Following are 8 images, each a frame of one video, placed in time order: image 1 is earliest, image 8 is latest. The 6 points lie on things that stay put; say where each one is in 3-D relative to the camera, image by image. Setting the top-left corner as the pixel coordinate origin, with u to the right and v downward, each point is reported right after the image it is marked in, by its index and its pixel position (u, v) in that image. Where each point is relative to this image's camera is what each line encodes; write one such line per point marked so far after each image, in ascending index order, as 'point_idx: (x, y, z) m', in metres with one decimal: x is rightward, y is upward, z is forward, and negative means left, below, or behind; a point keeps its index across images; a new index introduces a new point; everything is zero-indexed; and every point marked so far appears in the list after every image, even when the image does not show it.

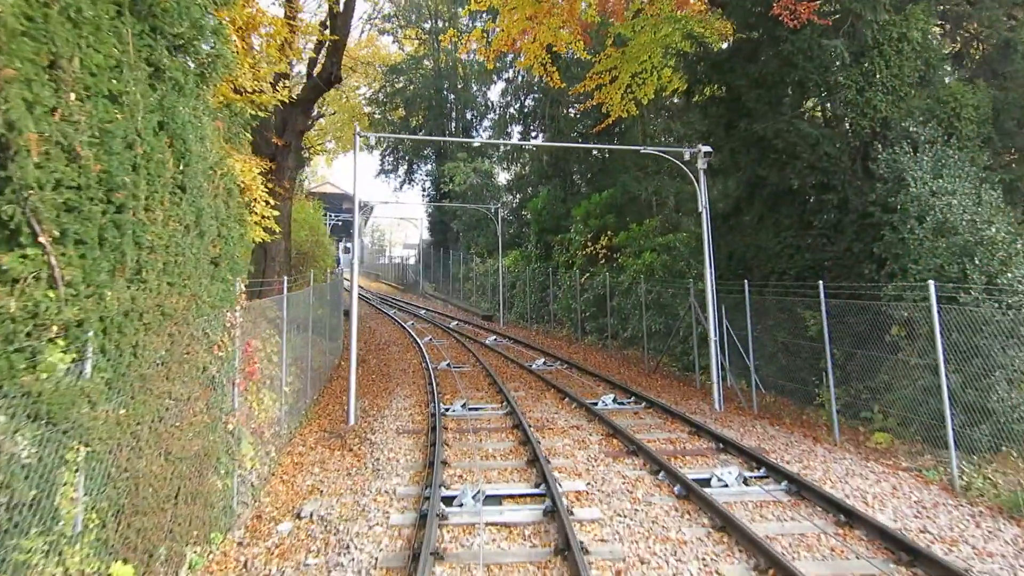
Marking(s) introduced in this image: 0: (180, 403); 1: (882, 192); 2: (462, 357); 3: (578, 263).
0: (-2.4, -0.8, +4.6) m
1: (+5.0, +1.3, +8.5) m
2: (-1.1, -1.5, +13.9) m
3: (+2.0, +0.8, +18.7) m
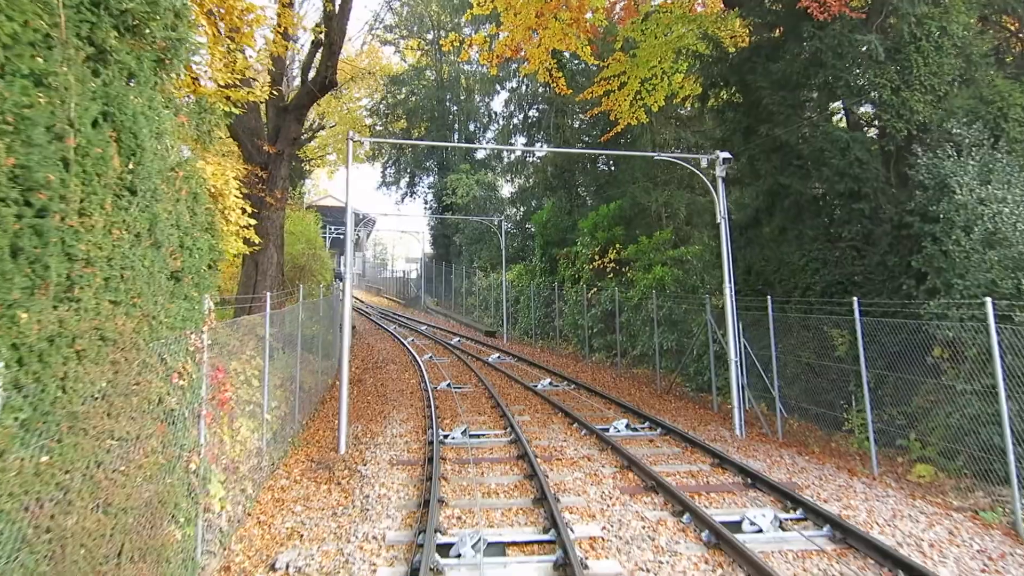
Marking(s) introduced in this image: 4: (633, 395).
0: (-2.4, -1.0, +3.9) m
1: (+5.0, +1.1, +7.8) m
2: (-1.0, -1.8, +13.2) m
3: (+2.1, +0.3, +18.0) m
4: (+2.4, -2.1, +12.5) m
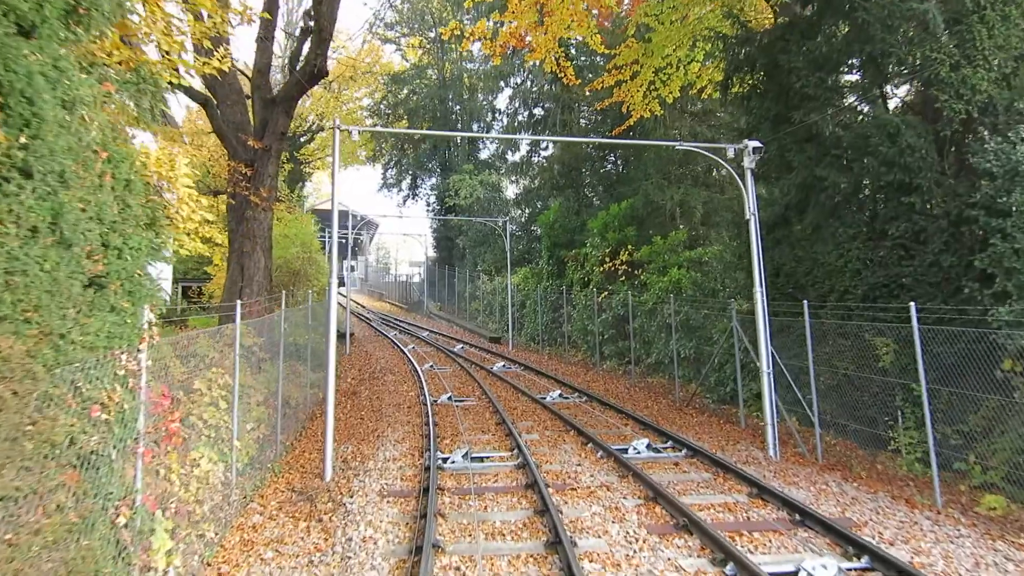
0: (-2.3, -1.0, +3.0) m
1: (+5.1, +1.0, +6.8) m
2: (-0.9, -1.9, +12.2) m
3: (+2.2, +0.2, +17.0) m
4: (+2.5, -2.2, +11.6) m
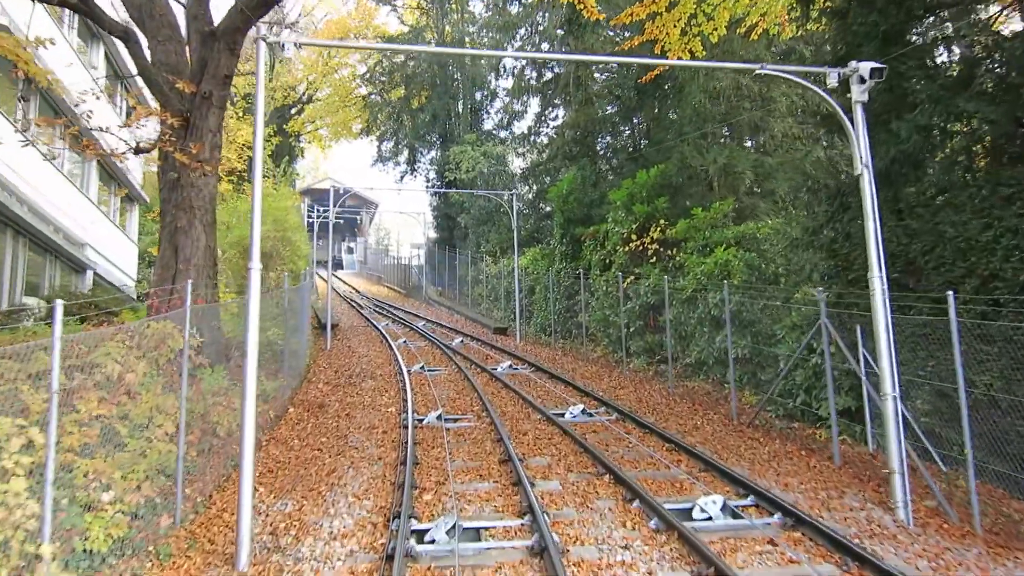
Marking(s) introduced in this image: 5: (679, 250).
0: (-2.3, -1.0, +0.4) m
1: (+5.1, +1.1, +4.1) m
2: (-0.8, -1.7, +9.7) m
3: (+2.4, +0.6, +14.3) m
4: (+2.6, -1.9, +9.0) m
5: (+3.4, +0.8, +13.0) m
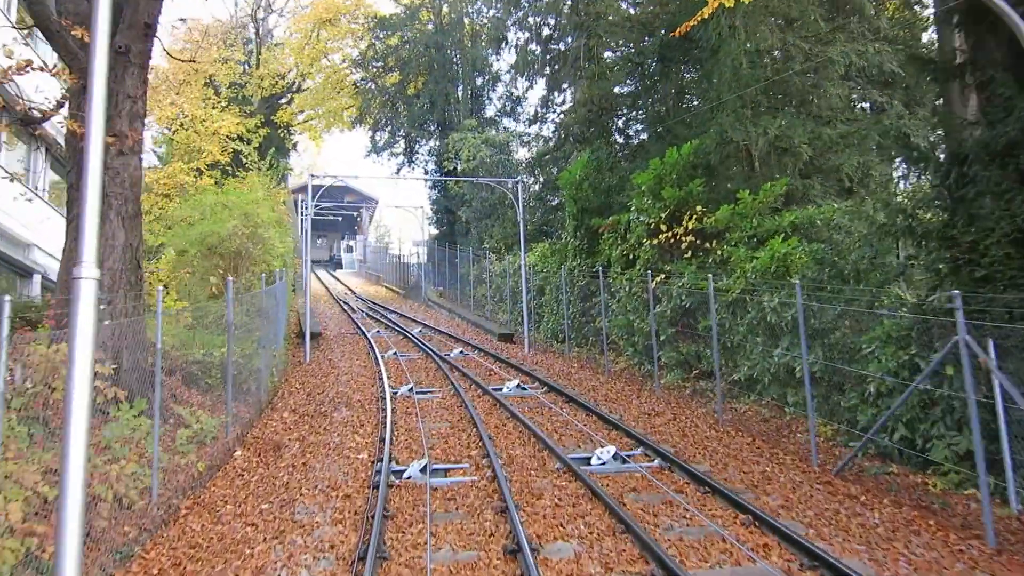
0: (-2.3, -1.2, -1.7) m
1: (+5.2, +1.1, +1.9) m
2: (-0.7, -1.8, +7.5) m
3: (+2.5, +0.6, +12.1) m
4: (+2.7, -2.0, +6.8) m
5: (+3.5, +0.8, +10.8) m
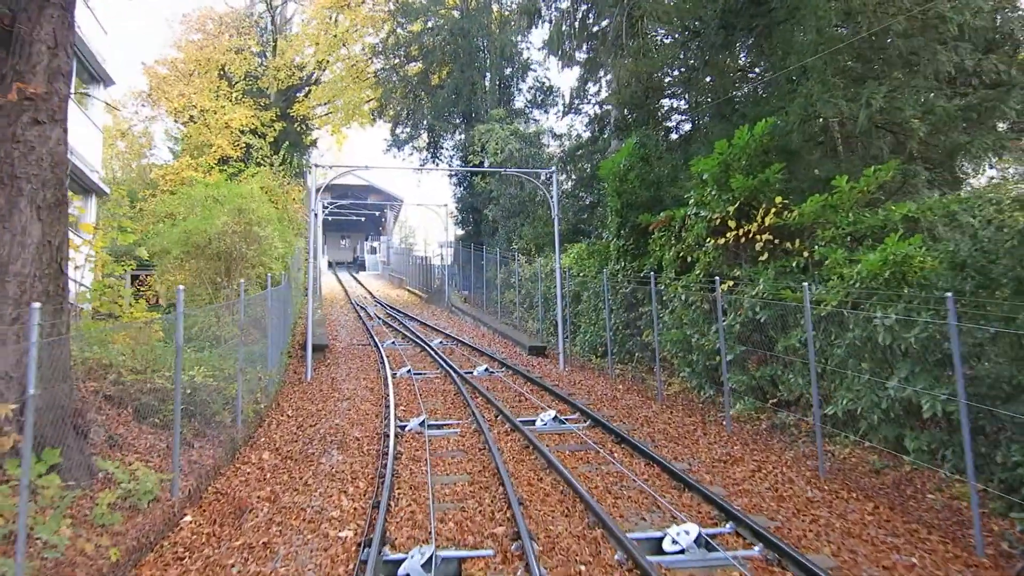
0: (-2.3, -1.3, -3.6) m
1: (+5.3, +1.0, -0.3) m
2: (-0.3, -1.9, +5.6) m
3: (+3.0, +0.5, +10.1) m
4: (+3.0, -2.1, +4.7) m
5: (+4.0, +0.6, +8.7) m
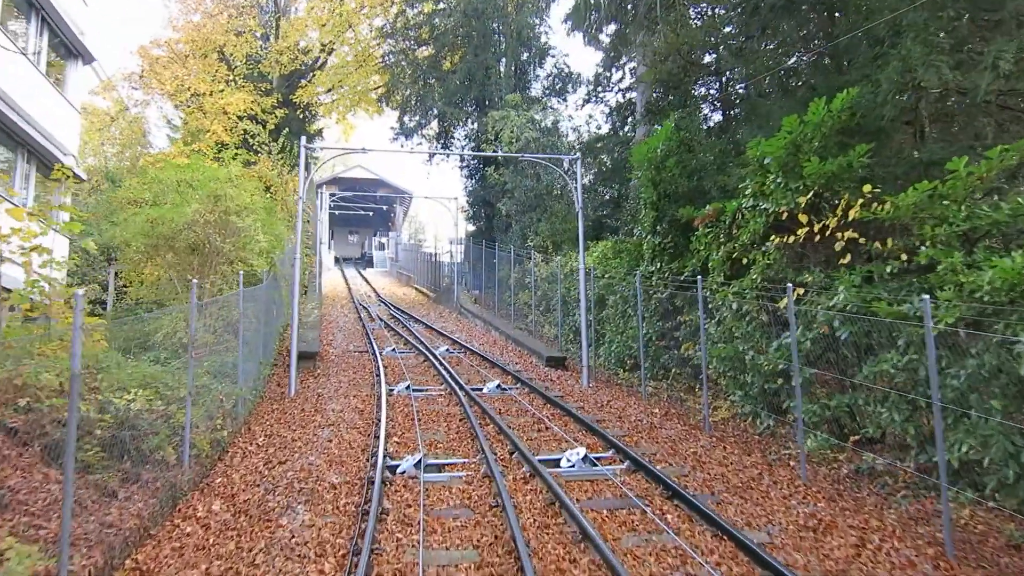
0: (-2.3, -1.3, -5.2) m
1: (+5.3, +0.8, -2.0) m
2: (-0.2, -2.0, +4.0) m
3: (+3.3, +0.4, +8.4) m
4: (+3.2, -2.2, +3.0) m
5: (+4.2, +0.5, +7.0) m
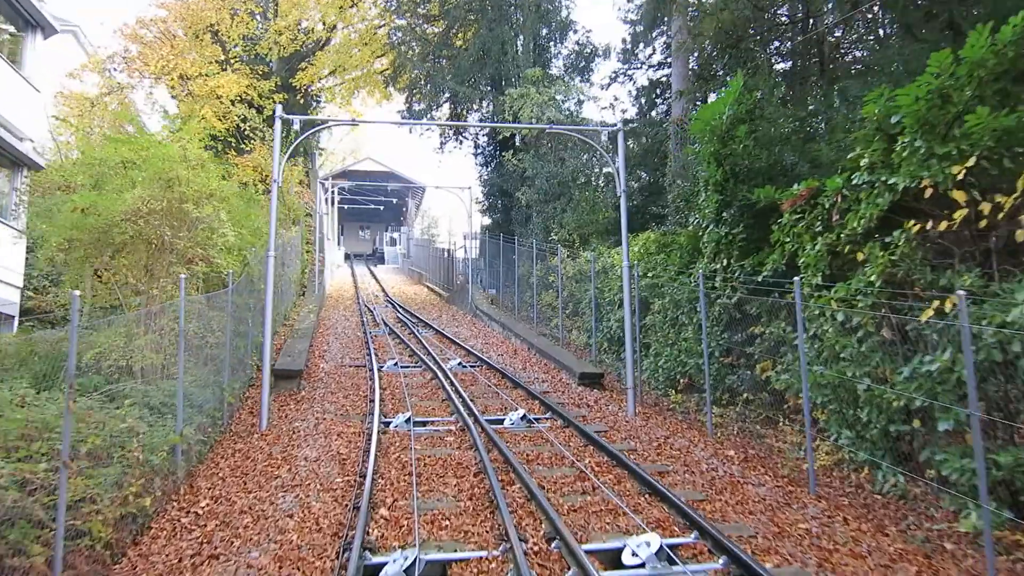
0: (-2.3, -1.5, -7.3) m
1: (+5.4, +0.7, -4.3) m
2: (0.0, -2.1, +1.8) m
3: (+3.6, +0.3, +6.1) m
4: (+3.4, -2.3, +0.8) m
5: (+4.5, +0.4, +4.7) m
